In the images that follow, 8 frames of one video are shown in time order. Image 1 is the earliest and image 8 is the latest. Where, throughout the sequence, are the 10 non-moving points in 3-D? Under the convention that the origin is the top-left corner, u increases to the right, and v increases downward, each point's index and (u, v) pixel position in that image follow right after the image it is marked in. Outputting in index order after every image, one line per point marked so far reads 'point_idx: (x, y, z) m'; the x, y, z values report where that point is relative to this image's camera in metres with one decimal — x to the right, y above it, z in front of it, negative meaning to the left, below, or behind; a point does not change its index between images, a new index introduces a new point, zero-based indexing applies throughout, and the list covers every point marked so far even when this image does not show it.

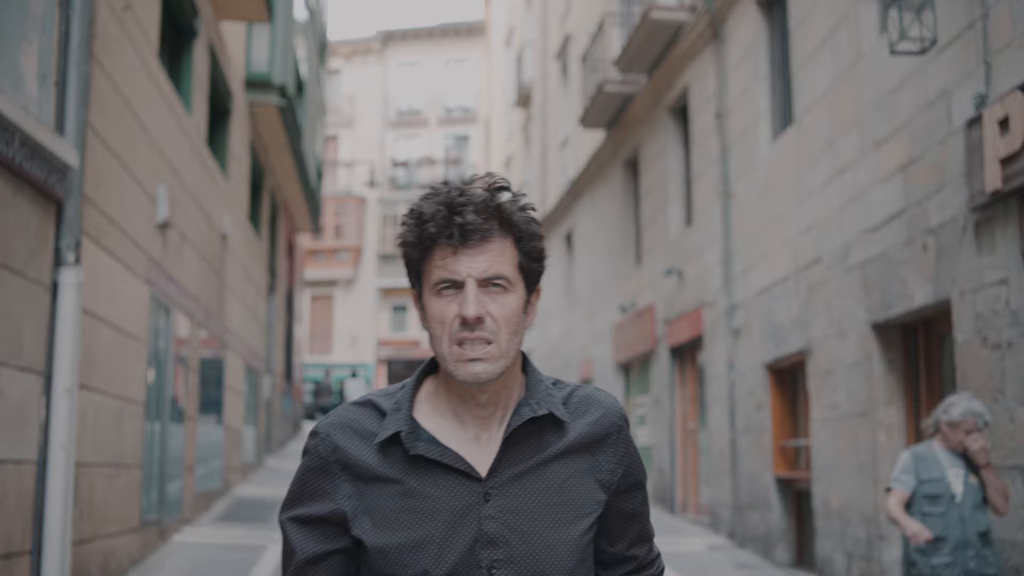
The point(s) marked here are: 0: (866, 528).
0: (+2.7, -1.8, +8.6) m
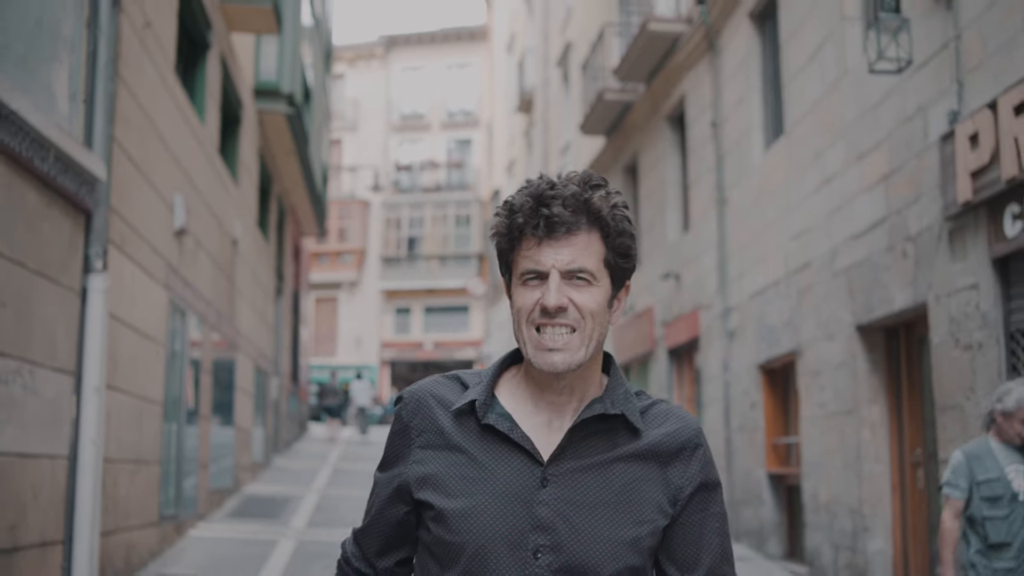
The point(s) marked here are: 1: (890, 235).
0: (+2.7, -1.8, +9.0) m
1: (+2.8, +0.4, +8.2) m
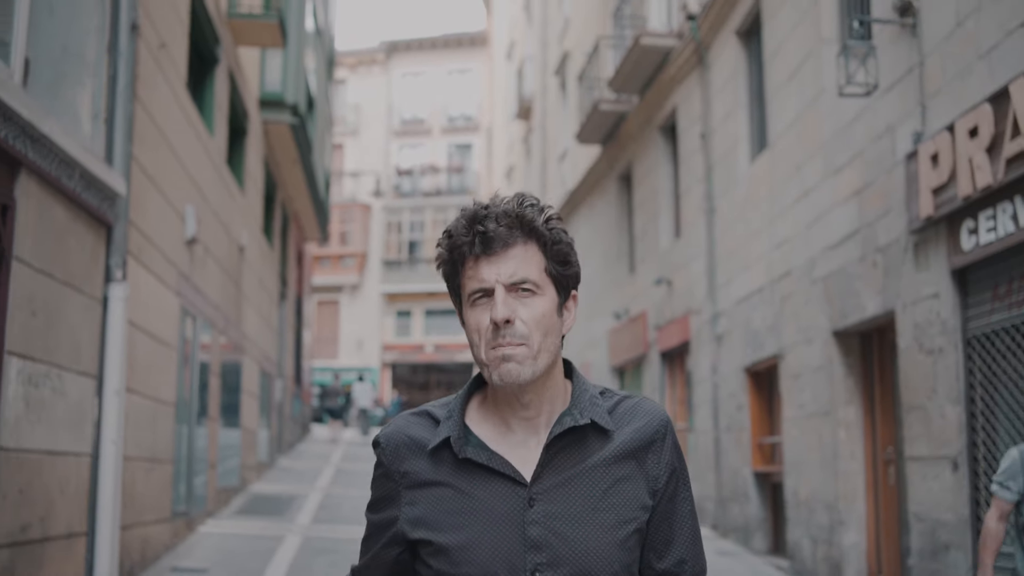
0: (+2.6, -1.9, +9.6) m
1: (+2.7, +0.3, +8.8) m
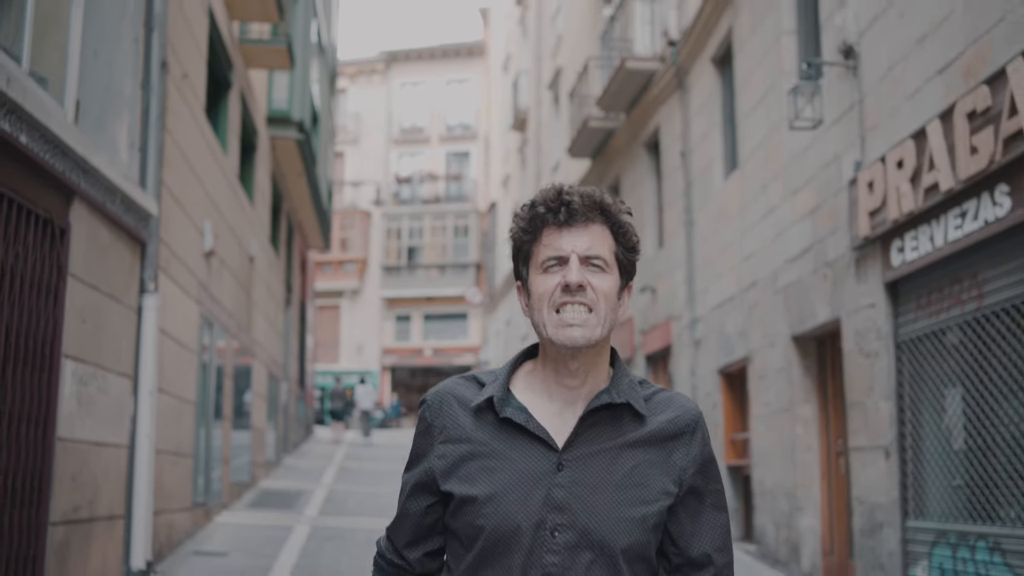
0: (+2.6, -2.0, +10.6) m
1: (+2.6, +0.2, +9.8) m
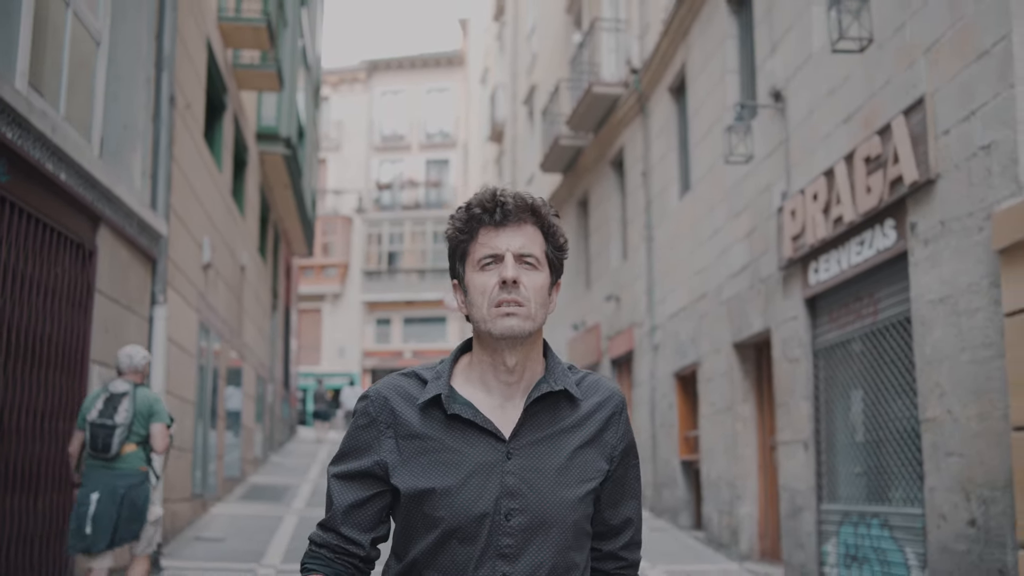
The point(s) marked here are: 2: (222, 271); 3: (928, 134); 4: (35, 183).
0: (+2.3, -2.1, +11.9) m
1: (+2.3, +0.1, +11.1) m
2: (-4.1, +0.2, +16.1) m
3: (+2.6, +1.0, +7.2) m
4: (-3.3, +0.7, +7.8) m
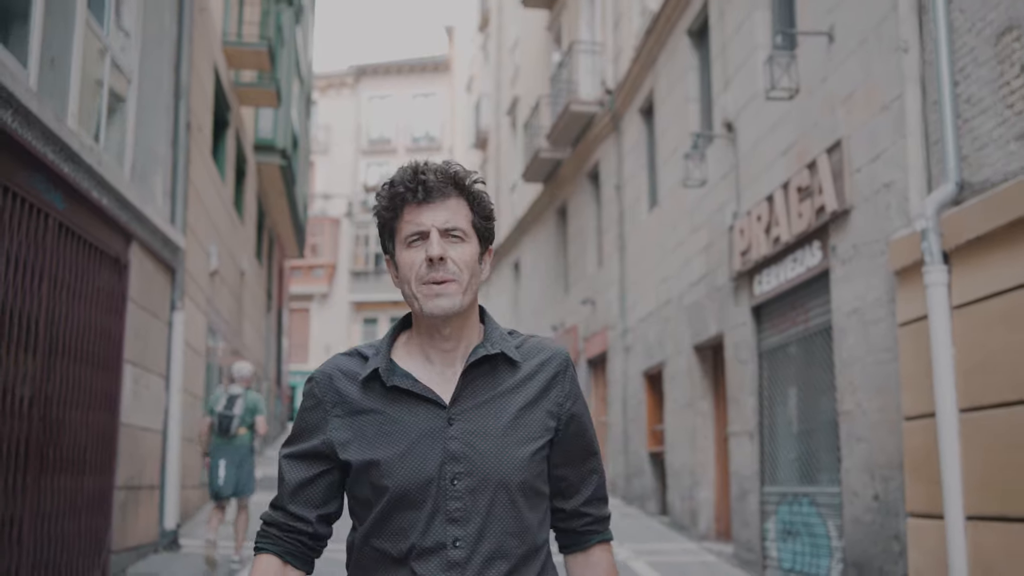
0: (+2.0, -2.2, +13.2) m
1: (+2.1, 0.0, +12.4) m
2: (-4.4, +0.2, +17.4) m
3: (+2.5, +0.9, +8.5) m
4: (-3.4, +0.6, +9.1) m
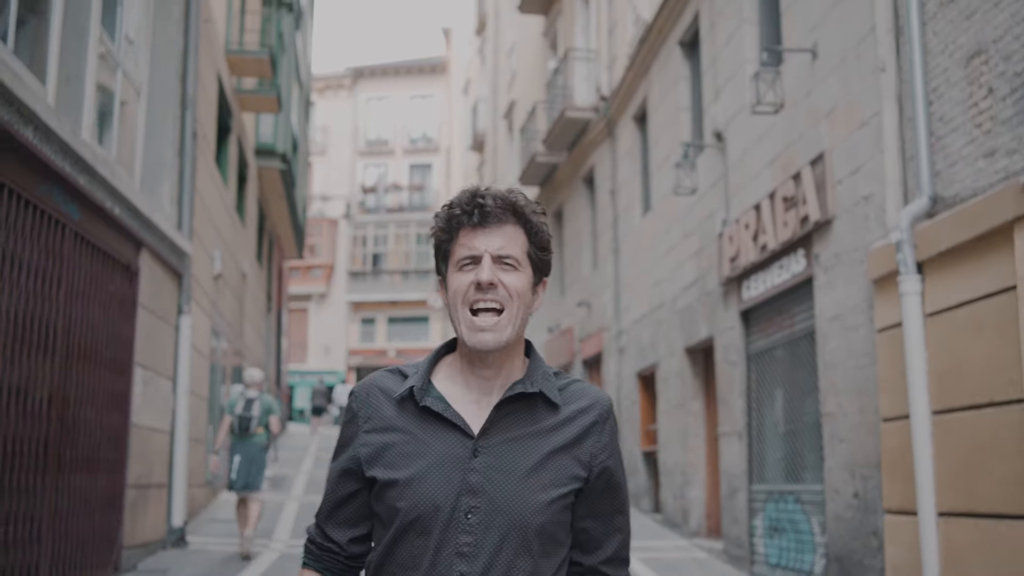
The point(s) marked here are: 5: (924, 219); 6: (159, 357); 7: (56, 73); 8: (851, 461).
0: (+2.0, -2.3, +13.6) m
1: (+2.1, 0.0, +12.8) m
2: (-4.4, +0.1, +17.7) m
3: (+2.5, +0.8, +8.9) m
4: (-3.4, +0.6, +9.4) m
5: (+2.6, +0.4, +7.3) m
6: (-3.6, -0.7, +11.5) m
7: (-3.4, +1.6, +8.4) m
8: (+2.5, -1.3, +8.4) m
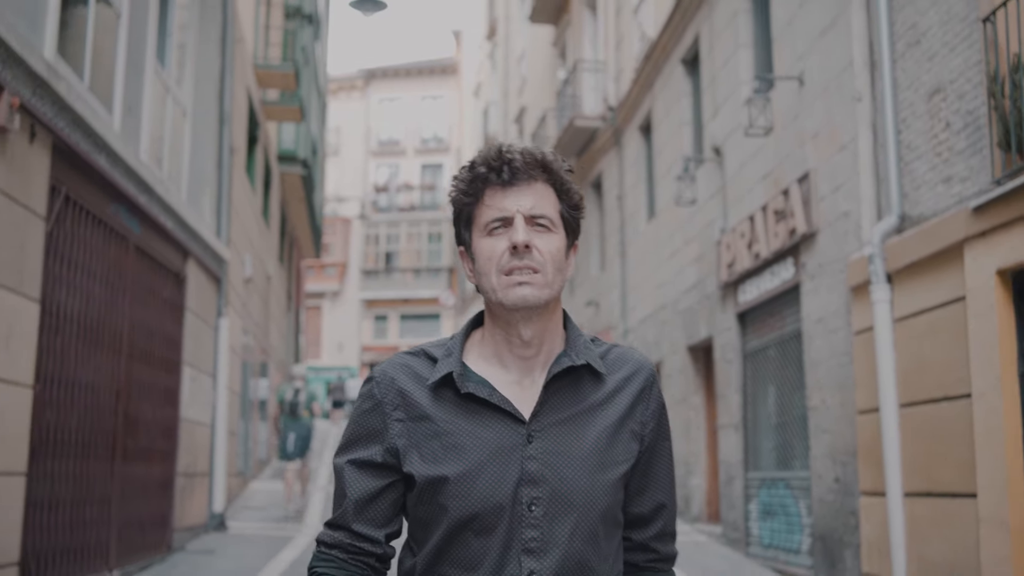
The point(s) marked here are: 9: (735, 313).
0: (+2.2, -2.3, +14.6) m
1: (+2.3, -0.1, +13.8) m
2: (-4.2, +0.1, +18.8) m
3: (+2.6, +0.8, +9.9) m
4: (-3.3, +0.5, +10.4) m
5: (+2.8, +0.4, +8.3) m
6: (-3.4, -0.7, +12.5) m
7: (-3.2, +1.5, +9.5) m
8: (+2.6, -1.3, +9.4) m
9: (+2.4, -0.3, +12.4) m
